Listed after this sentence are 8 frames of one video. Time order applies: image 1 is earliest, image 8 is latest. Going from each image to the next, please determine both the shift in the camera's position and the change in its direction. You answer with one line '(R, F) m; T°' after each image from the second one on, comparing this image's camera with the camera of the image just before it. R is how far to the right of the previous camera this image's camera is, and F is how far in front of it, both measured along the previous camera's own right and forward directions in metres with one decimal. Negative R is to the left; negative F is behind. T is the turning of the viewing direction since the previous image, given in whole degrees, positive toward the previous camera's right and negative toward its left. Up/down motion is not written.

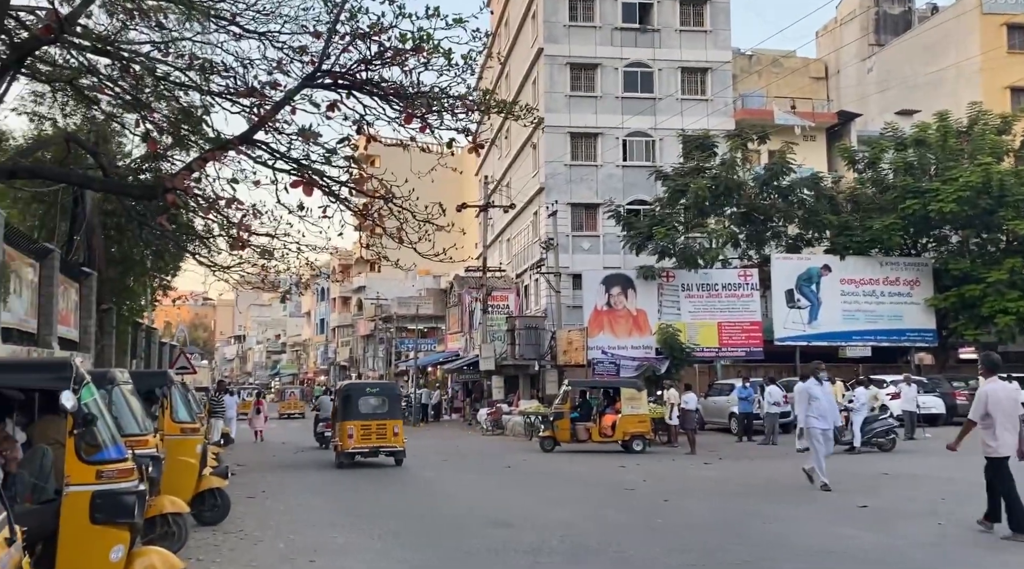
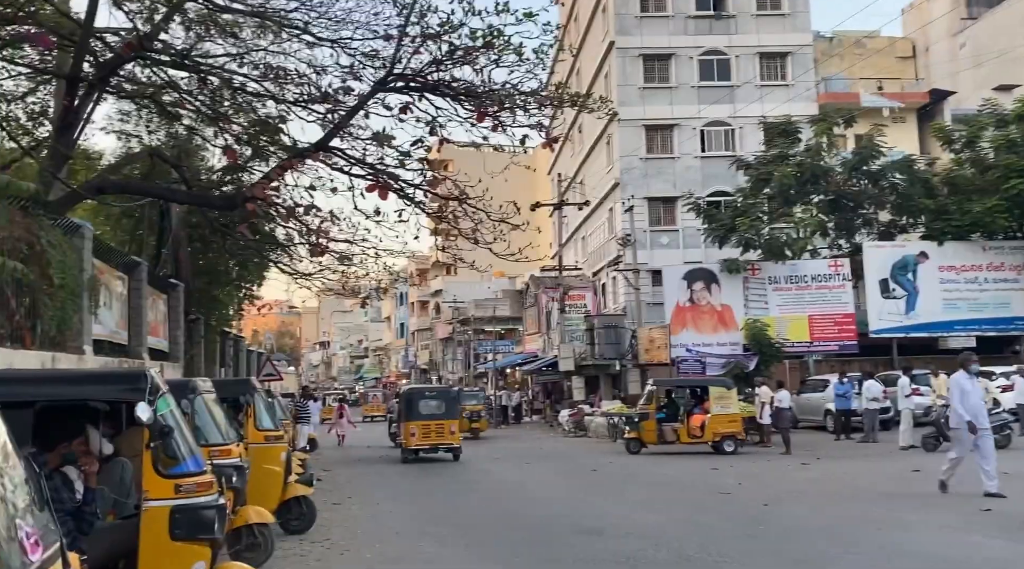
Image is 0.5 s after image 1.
(-0.1, +0.7) m; -4°
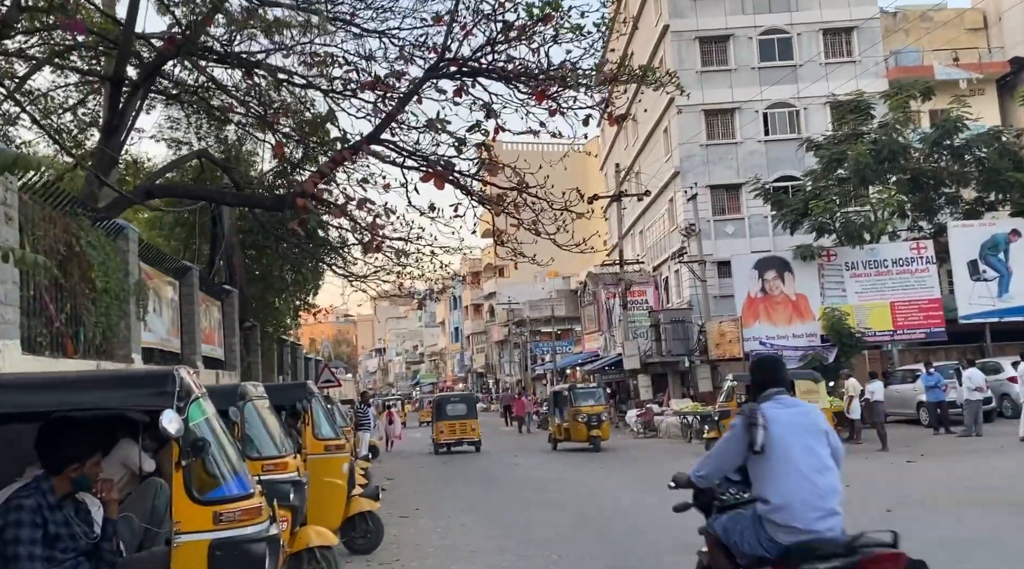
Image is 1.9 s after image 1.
(-0.3, +1.0) m; -3°
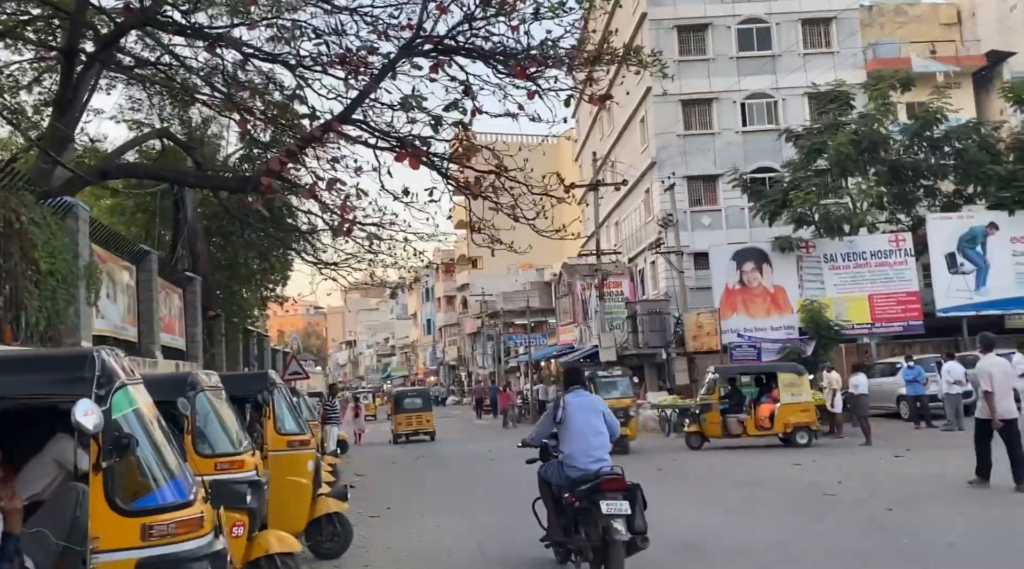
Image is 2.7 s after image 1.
(-0.1, +0.6) m; +2°
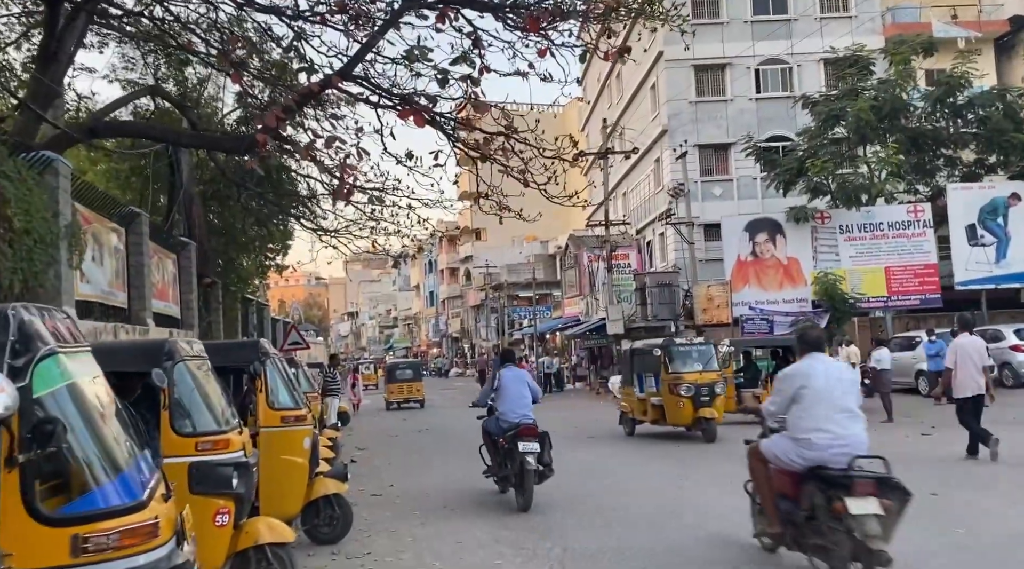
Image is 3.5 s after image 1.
(-0.1, +0.7) m; 0°
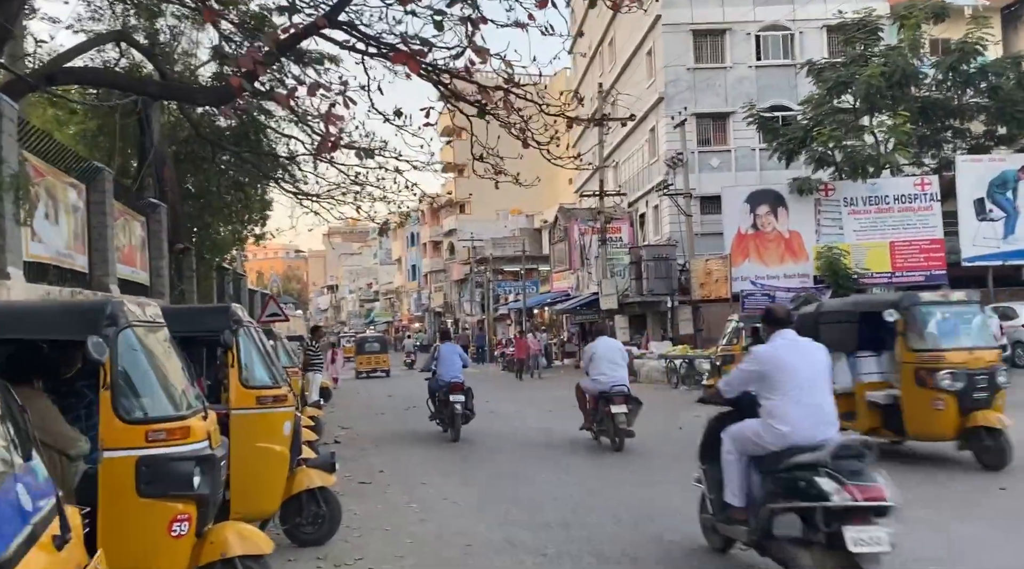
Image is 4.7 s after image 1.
(-0.2, +1.1) m; +1°
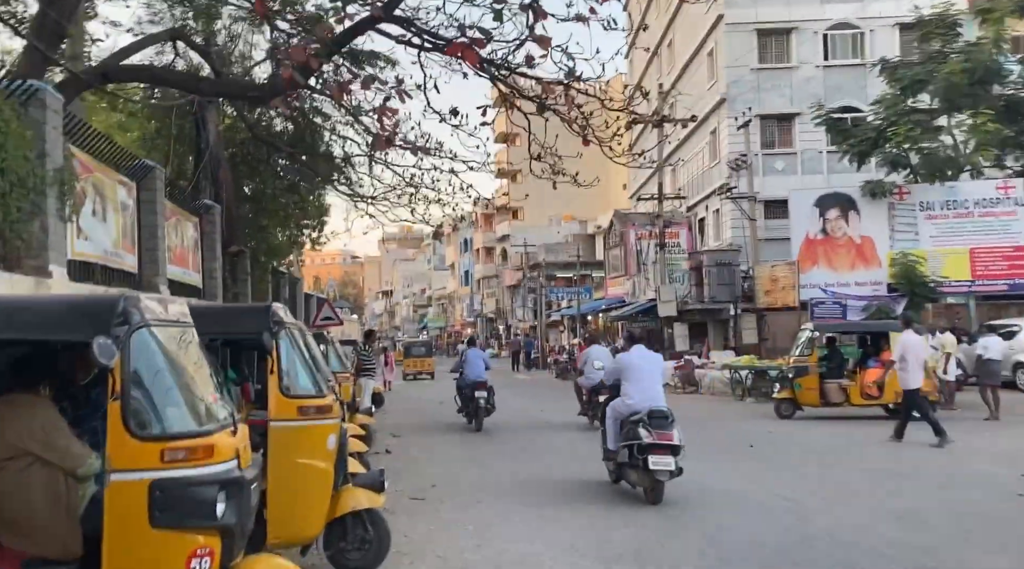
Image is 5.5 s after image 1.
(-0.1, +0.6) m; -3°
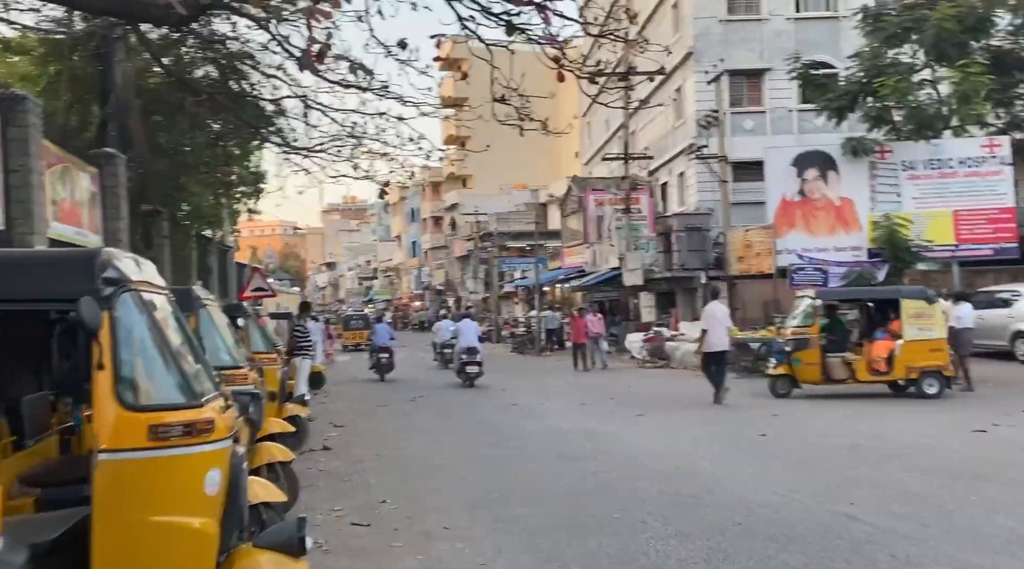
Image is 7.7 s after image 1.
(-0.2, +2.0) m; +3°
